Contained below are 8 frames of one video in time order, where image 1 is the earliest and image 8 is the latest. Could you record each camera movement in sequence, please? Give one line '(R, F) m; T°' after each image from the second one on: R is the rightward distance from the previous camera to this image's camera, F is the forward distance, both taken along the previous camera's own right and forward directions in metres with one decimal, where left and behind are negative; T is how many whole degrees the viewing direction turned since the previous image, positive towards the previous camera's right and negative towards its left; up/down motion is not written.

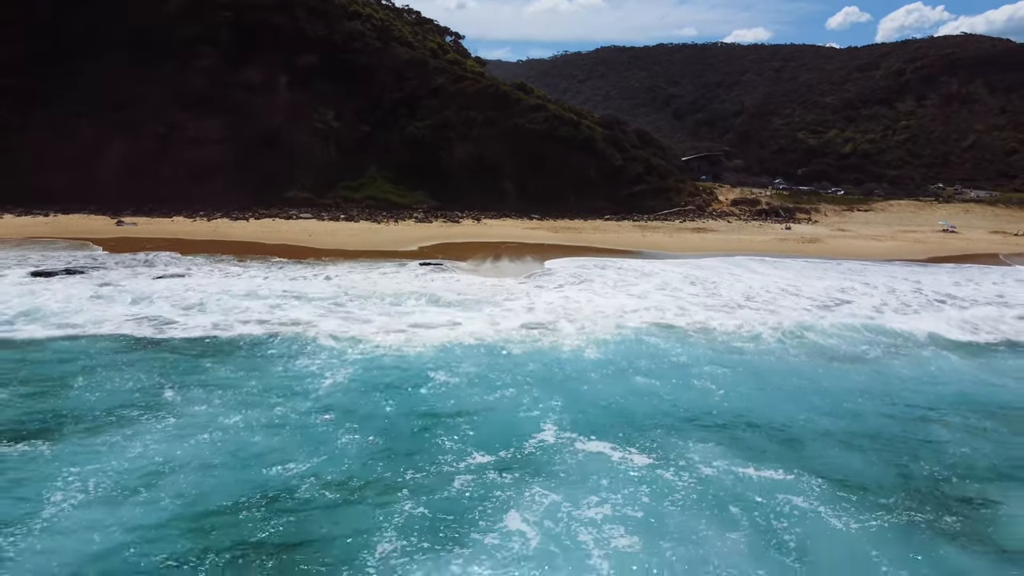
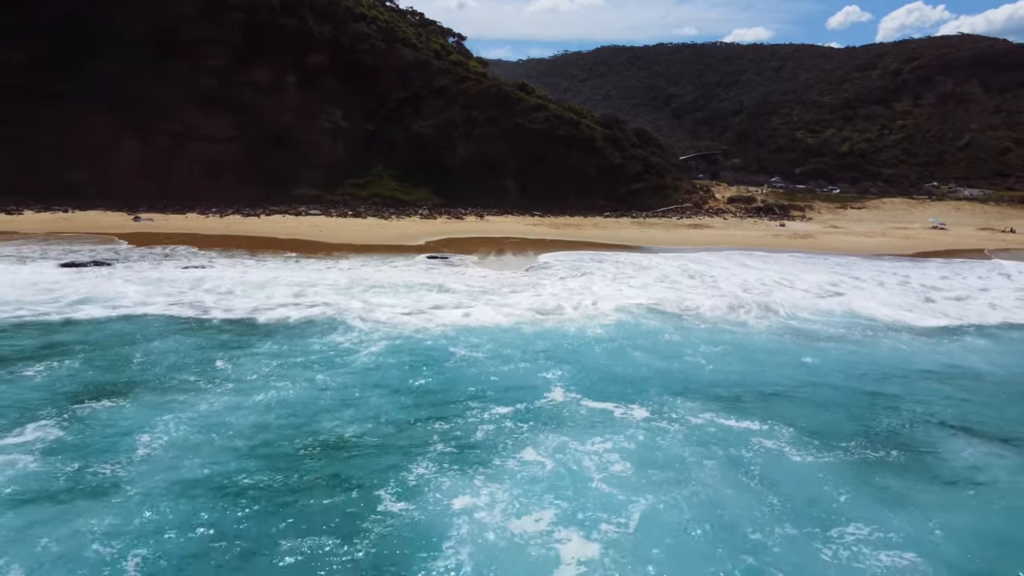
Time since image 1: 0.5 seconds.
(-0.1, -0.9) m; 0°
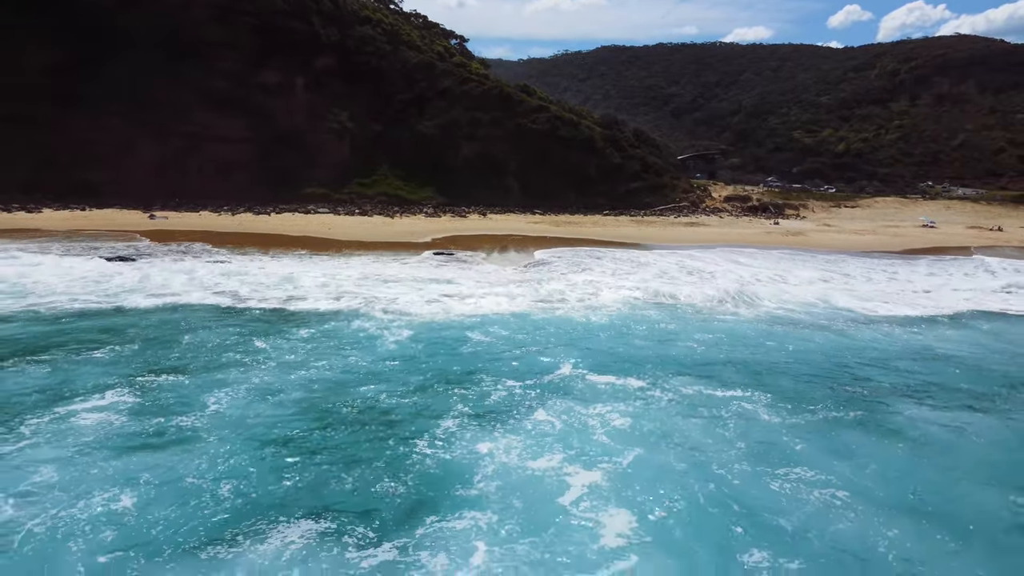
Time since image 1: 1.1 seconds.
(-0.1, -0.9) m; 0°
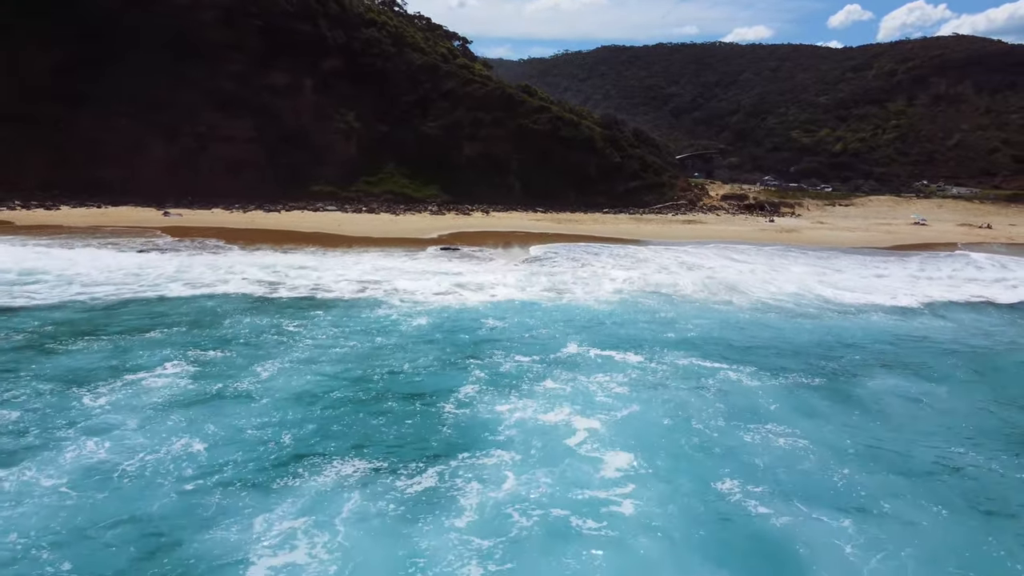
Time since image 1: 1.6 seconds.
(-0.1, -0.8) m; 0°
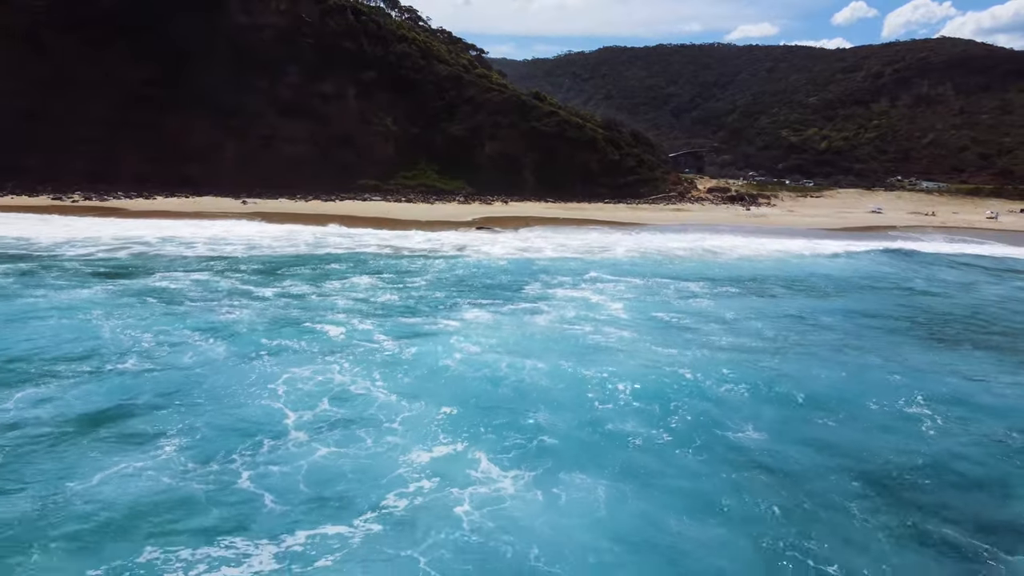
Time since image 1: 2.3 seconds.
(-0.7, -5.5) m; 0°
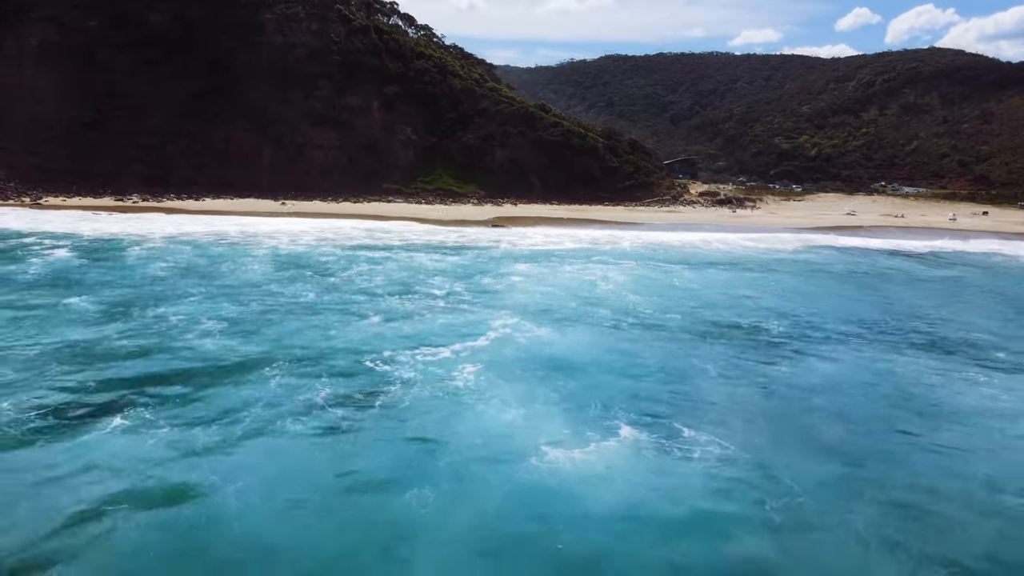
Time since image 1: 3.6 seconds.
(-0.3, -3.9) m; 0°
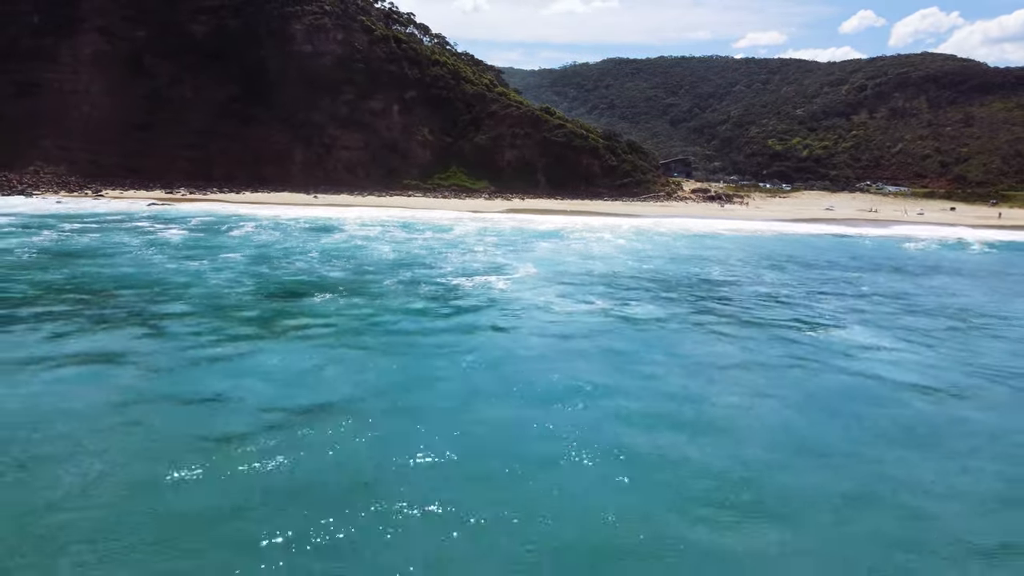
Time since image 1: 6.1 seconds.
(-0.3, -4.1) m; 0°
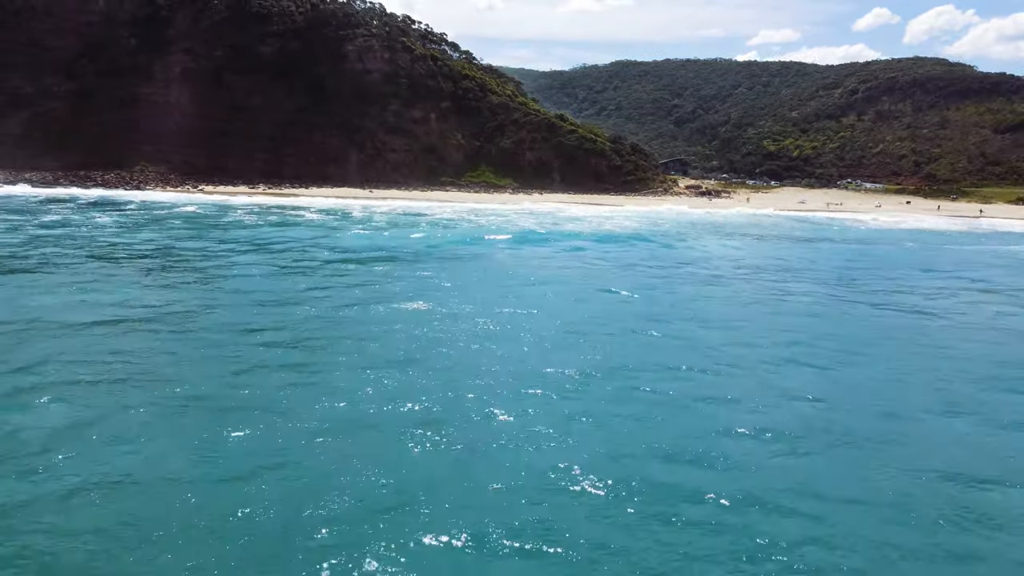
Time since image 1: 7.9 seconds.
(-0.6, -8.4) m; -1°
